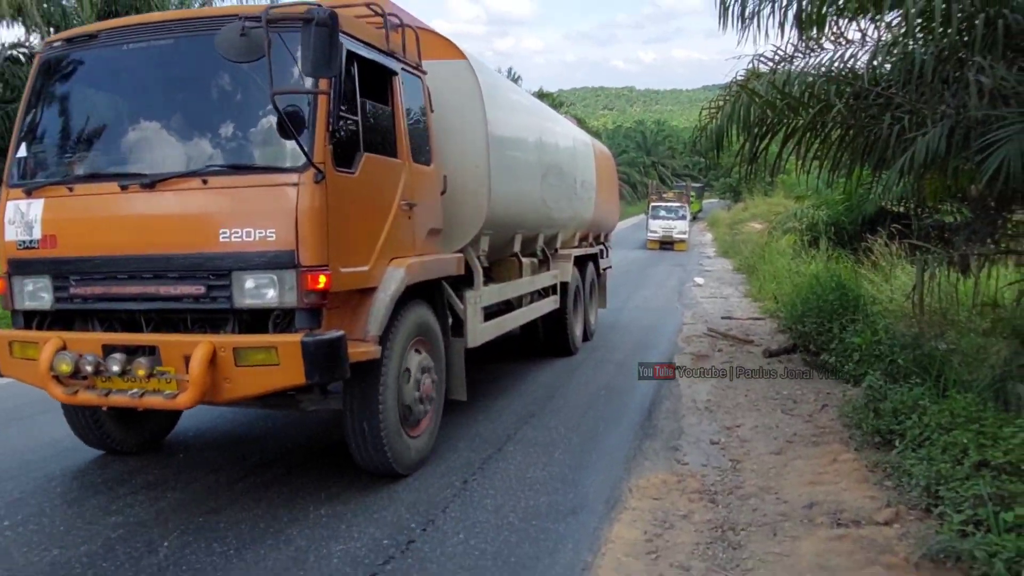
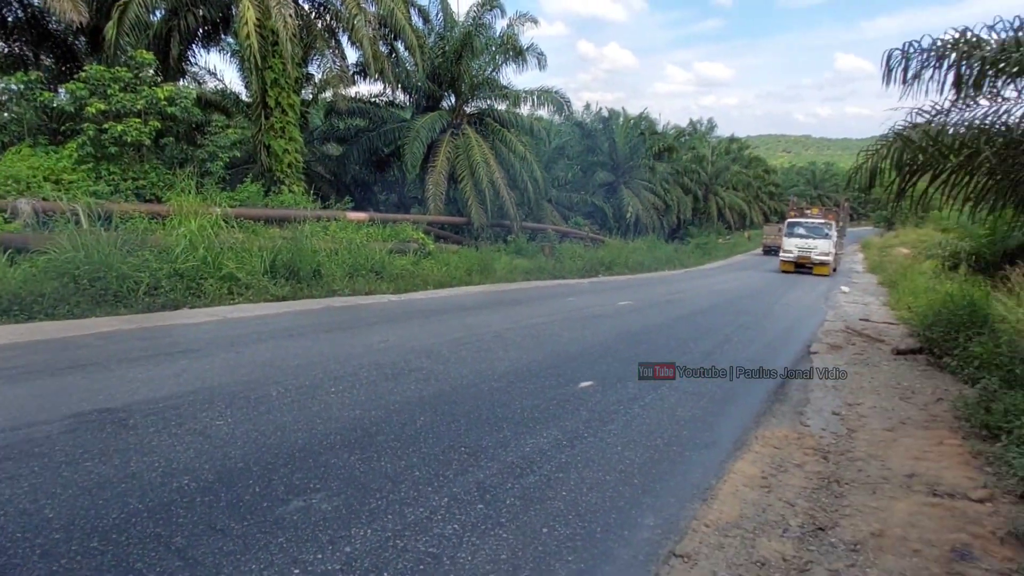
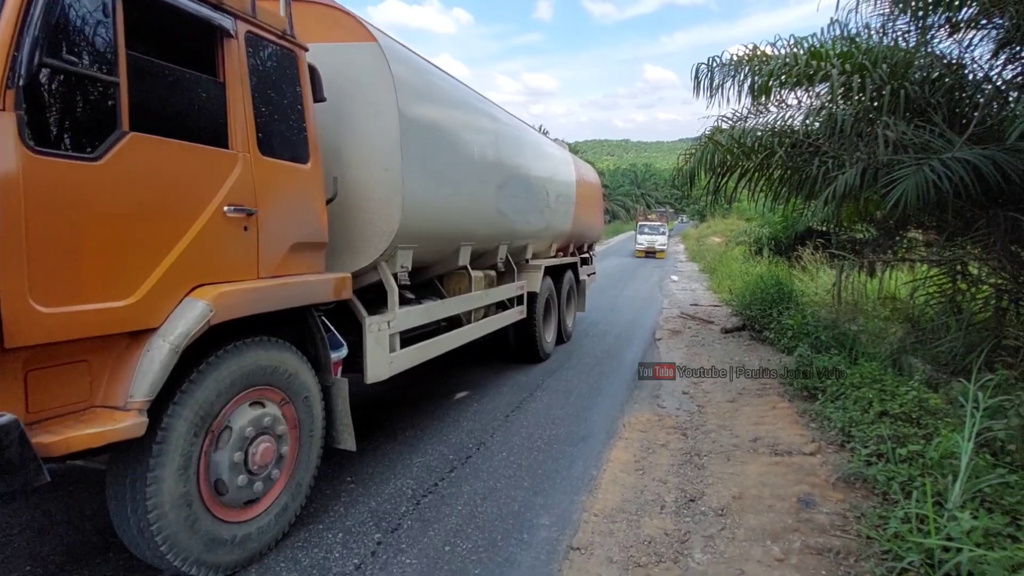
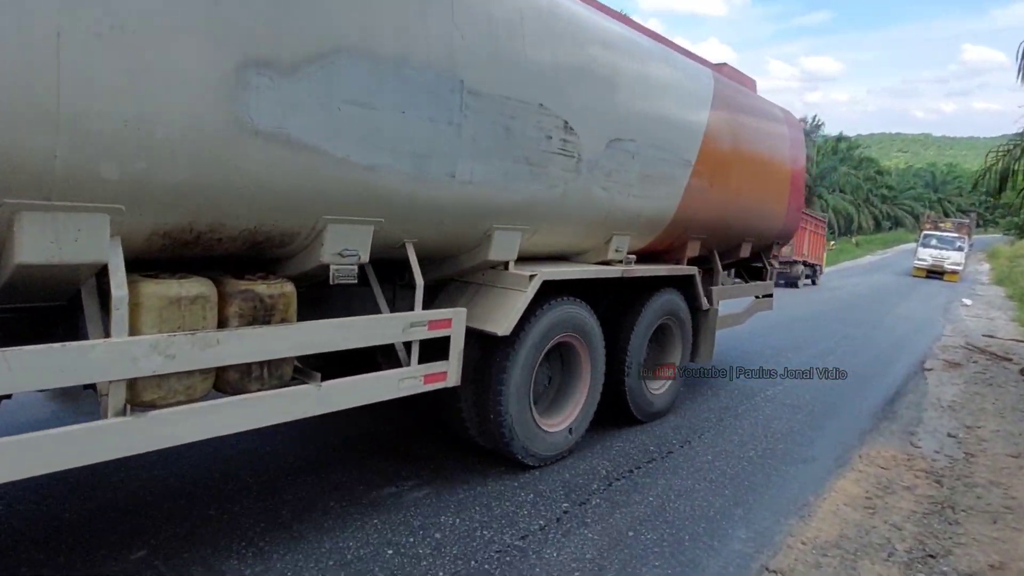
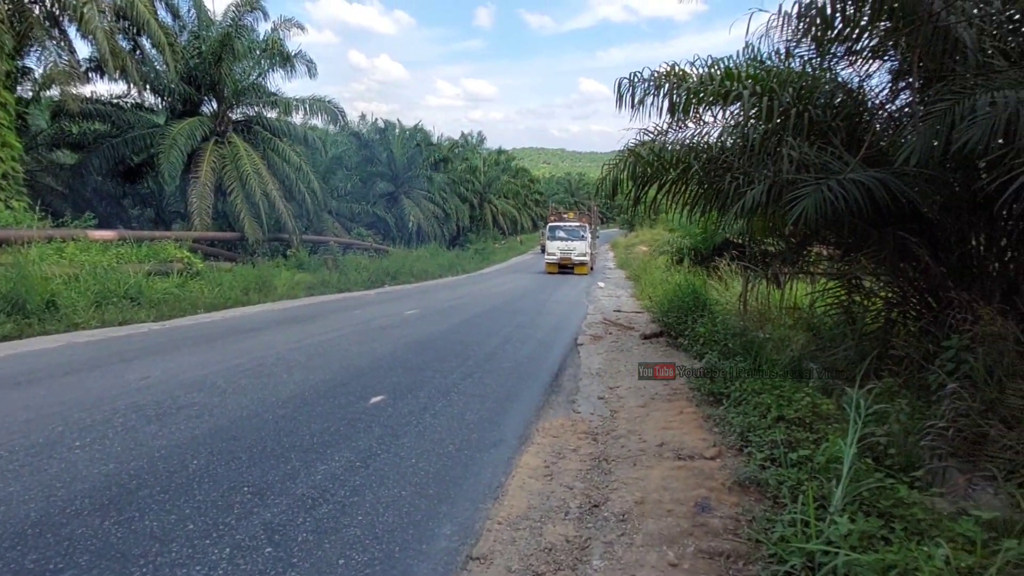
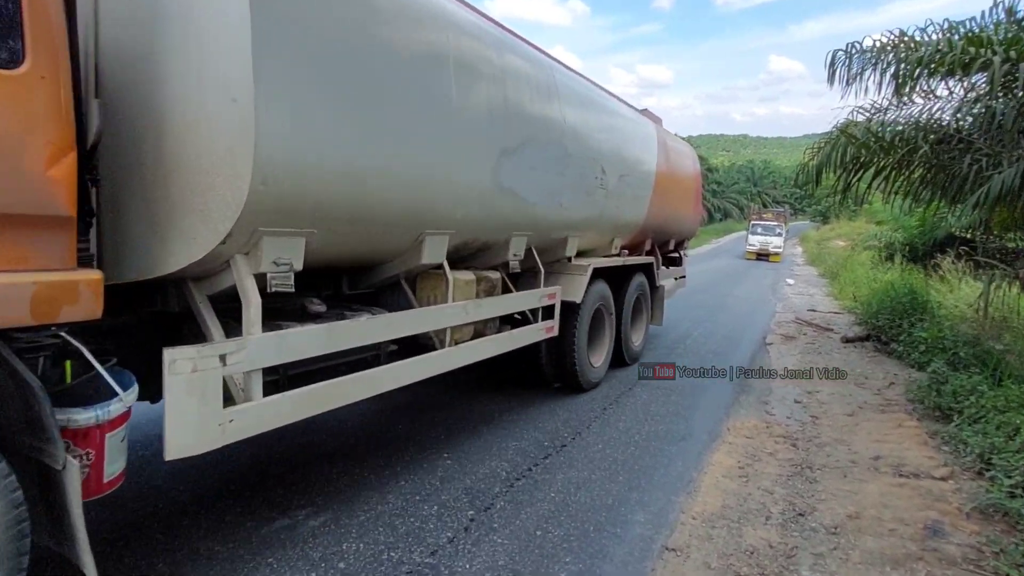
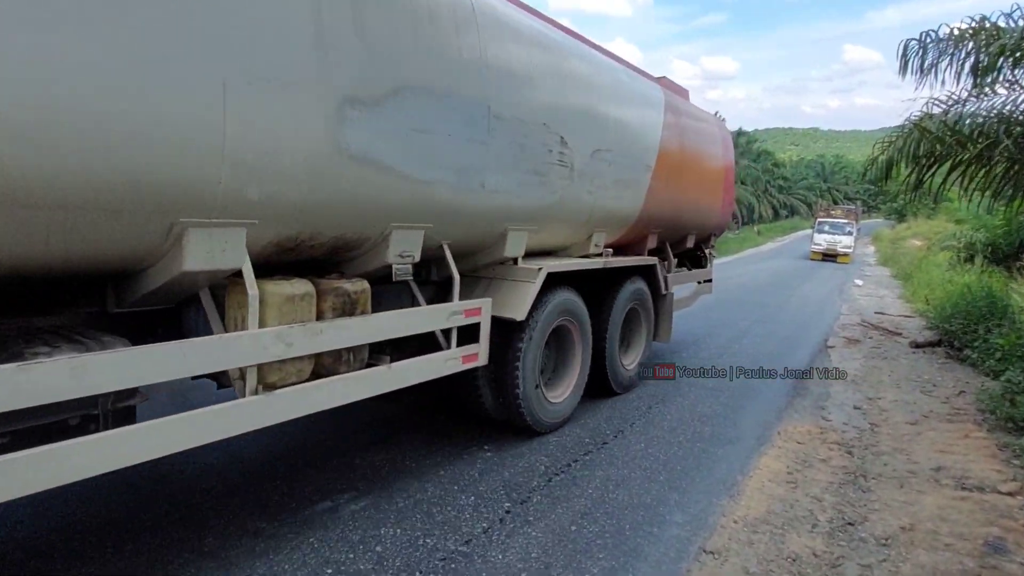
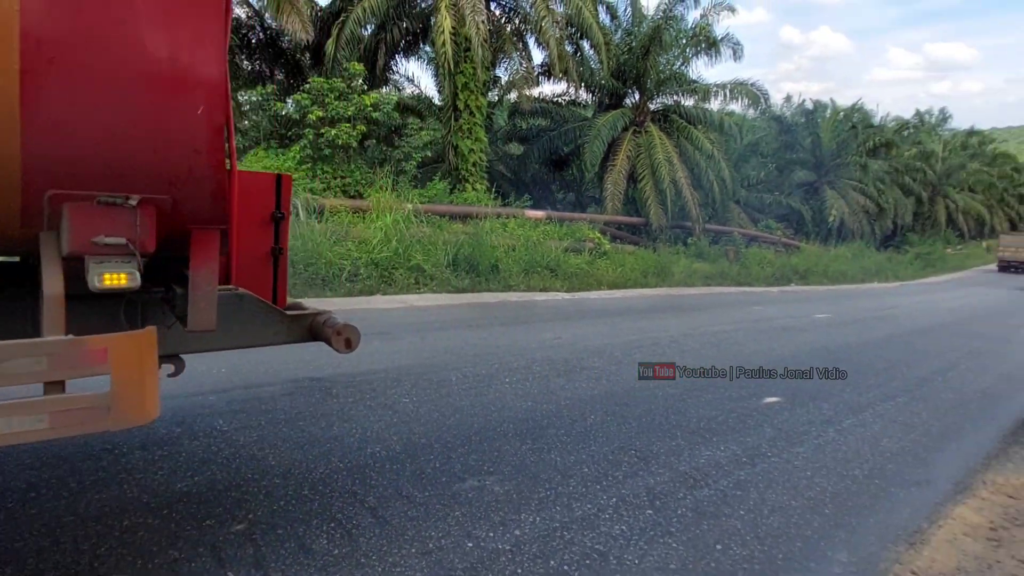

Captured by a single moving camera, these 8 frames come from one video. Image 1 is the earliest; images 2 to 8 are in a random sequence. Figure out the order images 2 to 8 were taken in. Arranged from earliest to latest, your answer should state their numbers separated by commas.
3, 6, 7, 4, 8, 2, 5
